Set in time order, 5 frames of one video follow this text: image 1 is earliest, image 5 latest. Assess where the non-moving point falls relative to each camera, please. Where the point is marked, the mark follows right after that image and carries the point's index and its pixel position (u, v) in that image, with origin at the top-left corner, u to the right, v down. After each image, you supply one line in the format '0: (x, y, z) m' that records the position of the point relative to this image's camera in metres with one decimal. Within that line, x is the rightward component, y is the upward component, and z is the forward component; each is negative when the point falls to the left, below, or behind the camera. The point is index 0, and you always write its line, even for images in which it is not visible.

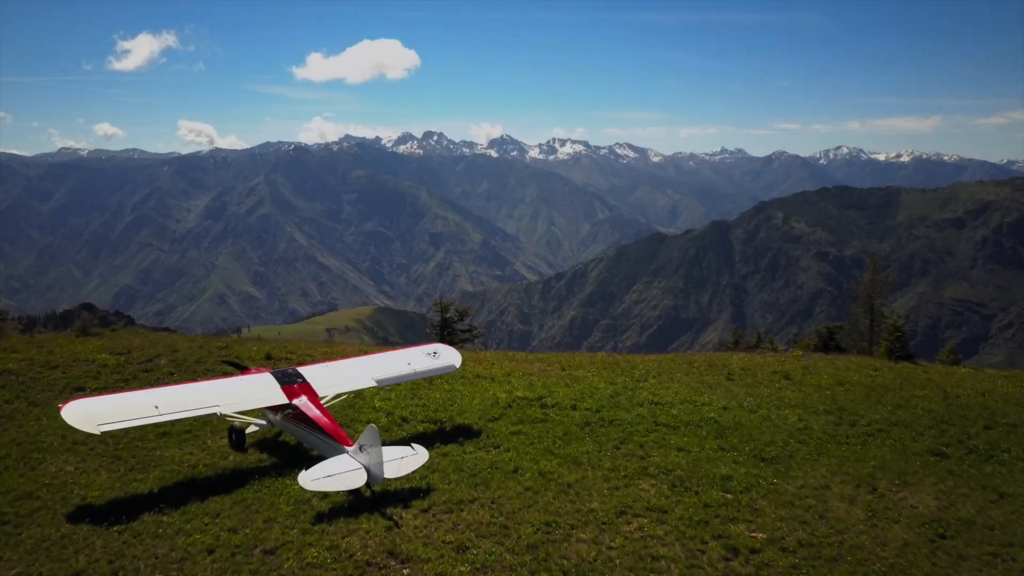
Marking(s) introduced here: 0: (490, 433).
0: (-0.7, -5.0, +19.3) m
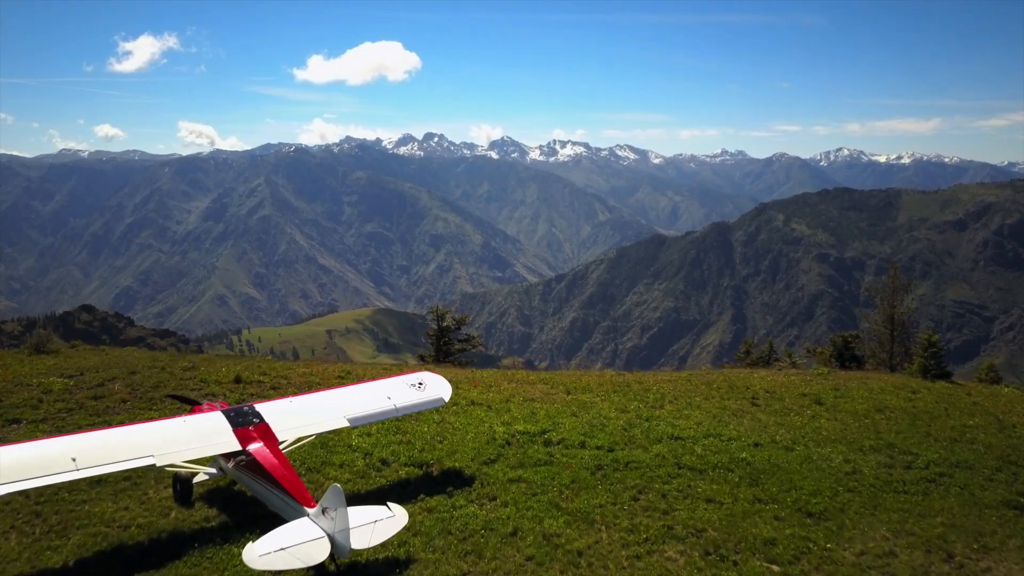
0: (-0.7, -5.6, +16.6) m
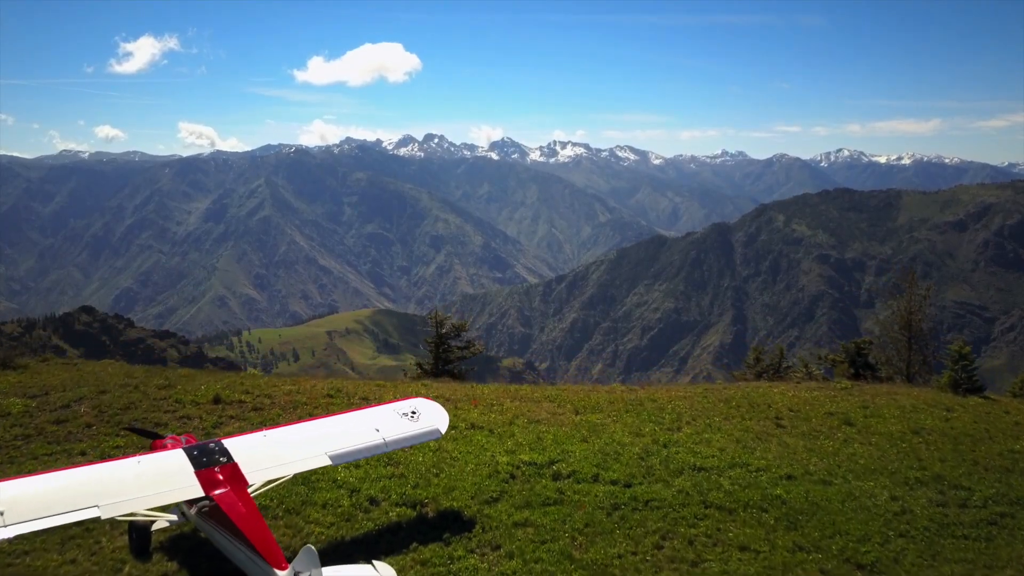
0: (-0.6, -6.0, +14.7) m
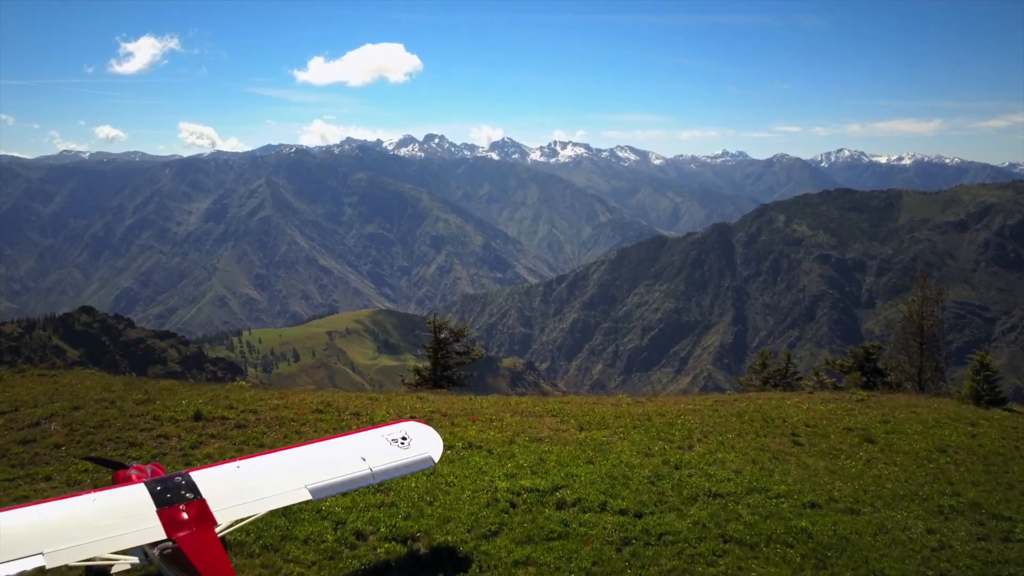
0: (-0.6, -6.3, +13.5) m
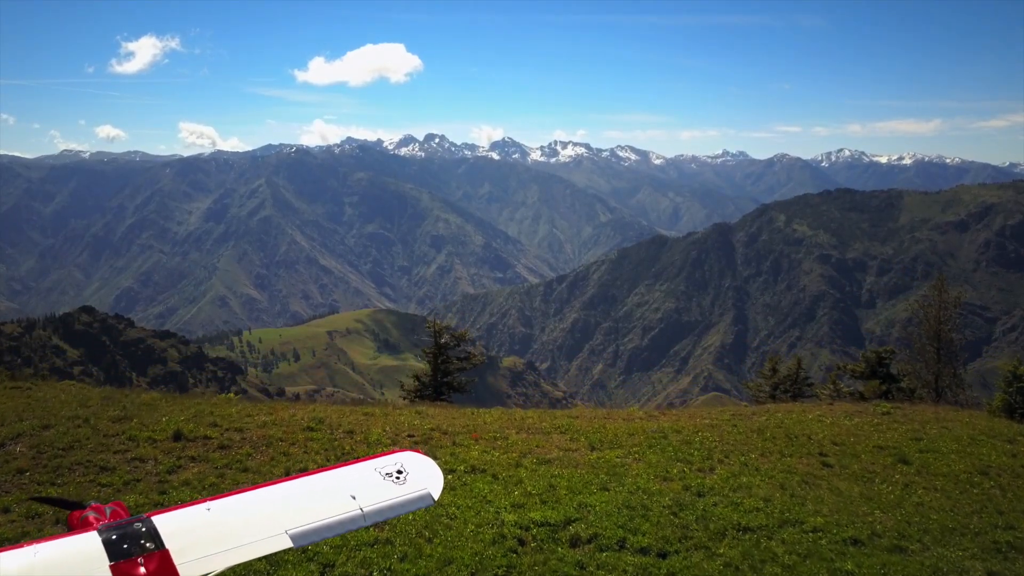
0: (-0.4, -6.6, +12.0) m
